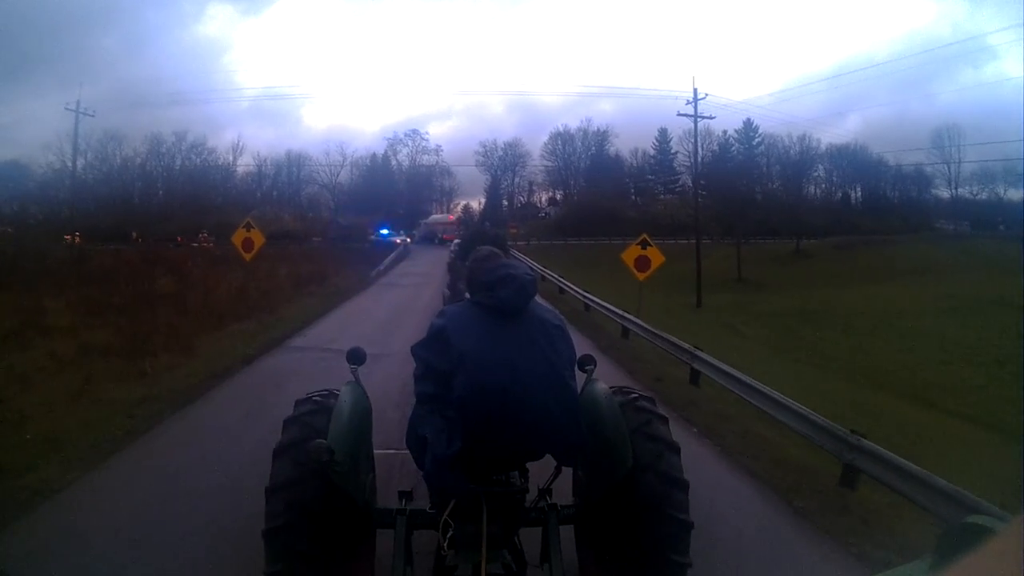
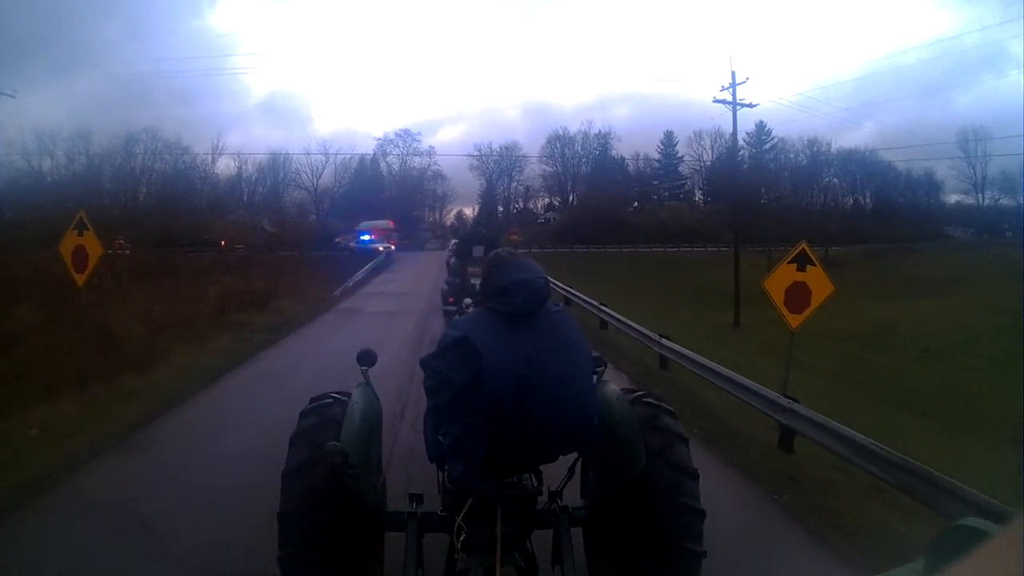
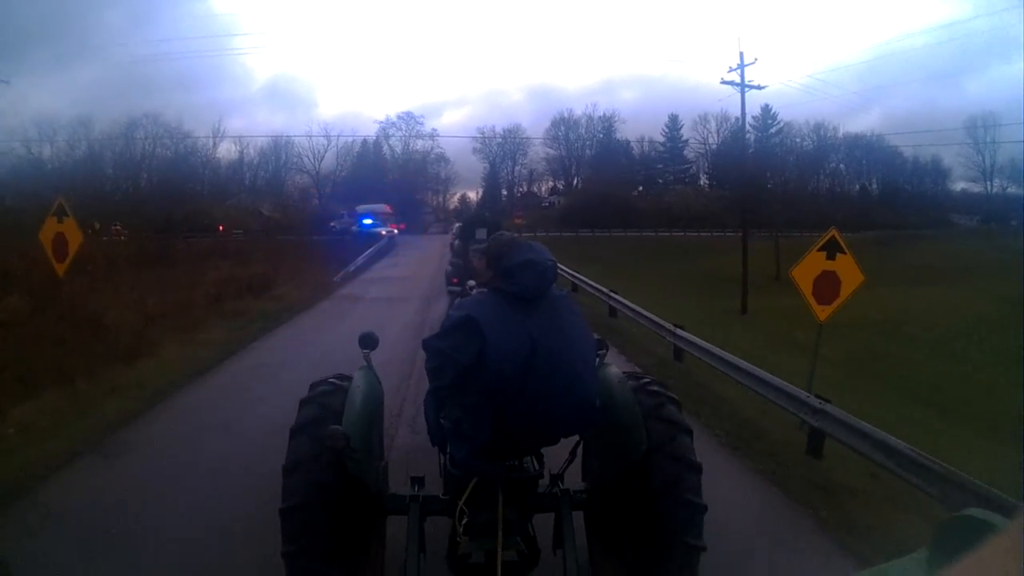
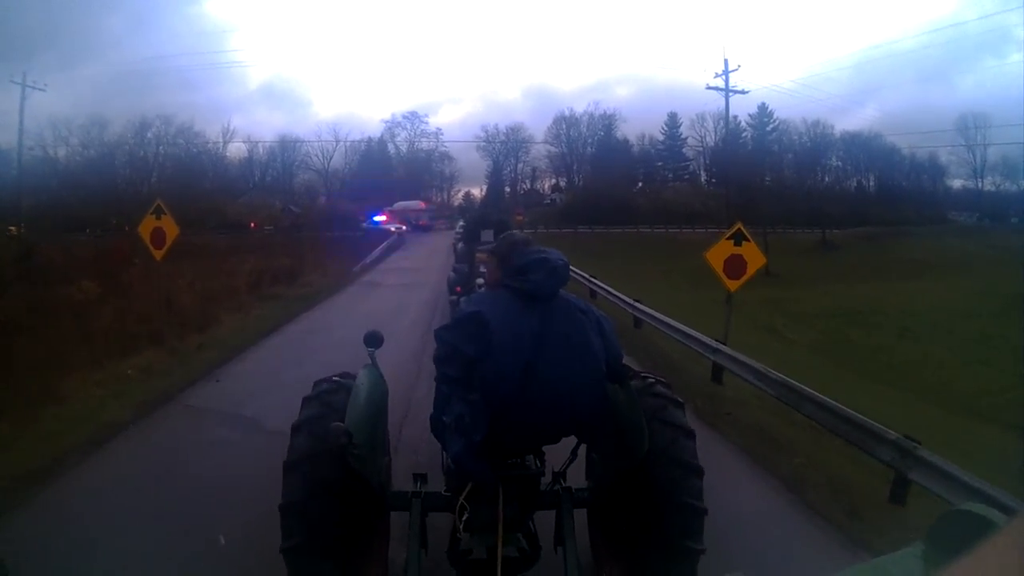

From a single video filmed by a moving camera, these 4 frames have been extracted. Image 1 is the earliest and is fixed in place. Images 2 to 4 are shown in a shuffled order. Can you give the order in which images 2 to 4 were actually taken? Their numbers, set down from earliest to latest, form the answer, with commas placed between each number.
4, 2, 3
